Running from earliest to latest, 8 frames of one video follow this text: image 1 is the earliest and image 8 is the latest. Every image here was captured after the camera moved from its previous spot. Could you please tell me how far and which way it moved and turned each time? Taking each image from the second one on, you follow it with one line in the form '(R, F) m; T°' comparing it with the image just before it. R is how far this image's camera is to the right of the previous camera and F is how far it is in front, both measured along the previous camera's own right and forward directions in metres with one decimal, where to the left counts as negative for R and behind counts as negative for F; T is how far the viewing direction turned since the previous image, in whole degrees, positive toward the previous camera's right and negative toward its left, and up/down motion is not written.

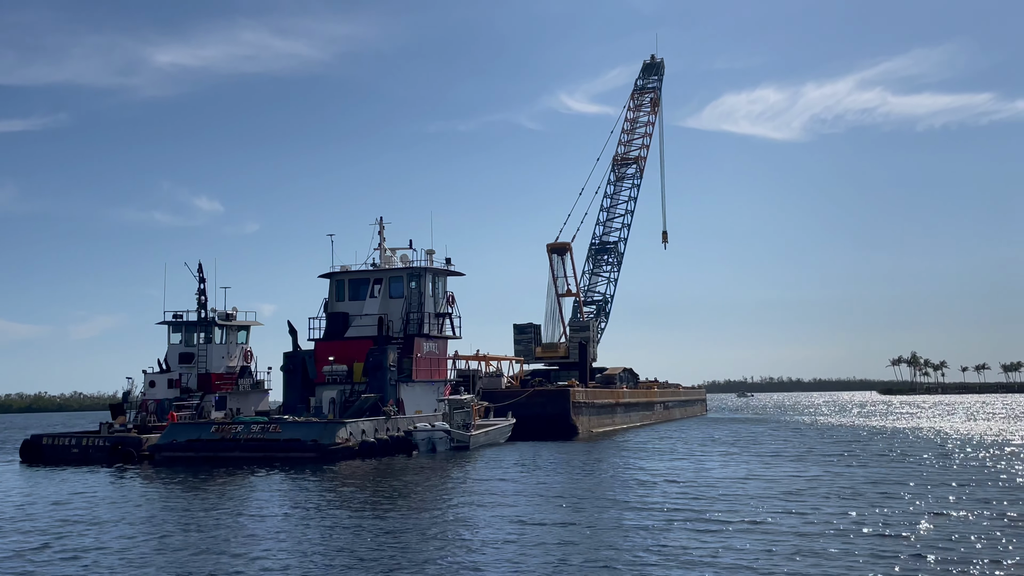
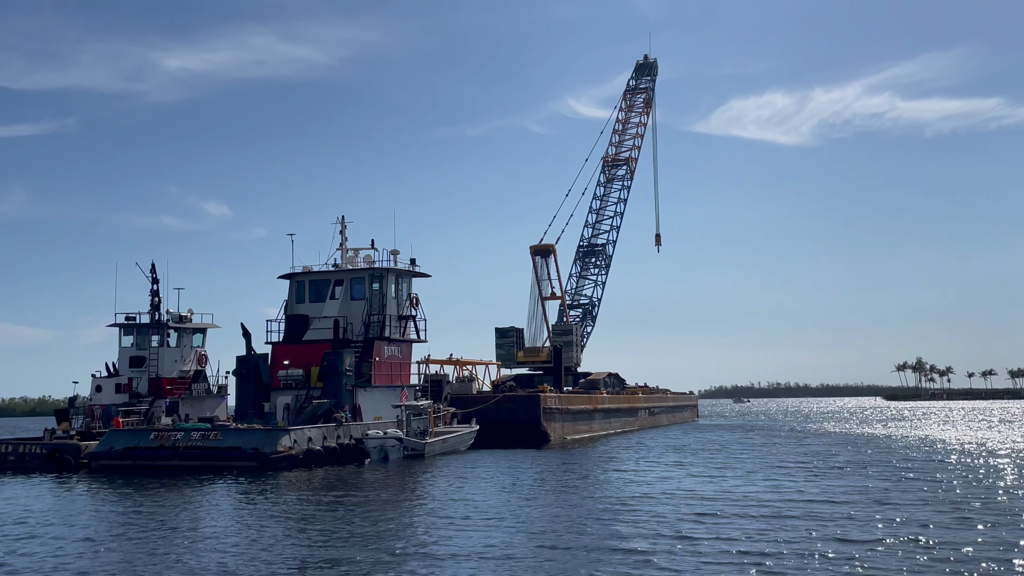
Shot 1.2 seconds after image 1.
(+1.3, +1.2) m; 0°
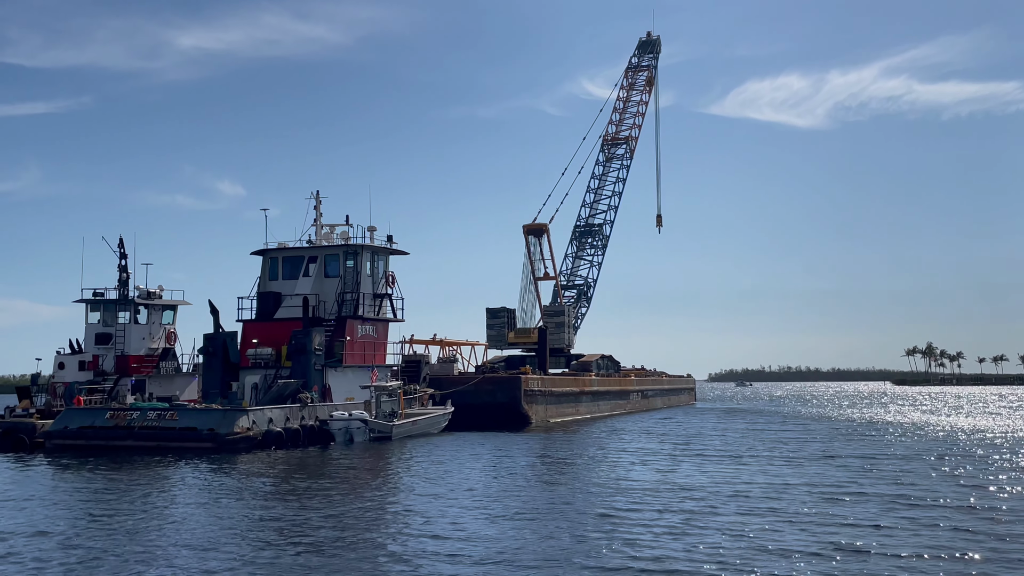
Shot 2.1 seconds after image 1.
(+1.0, +1.0) m; -1°
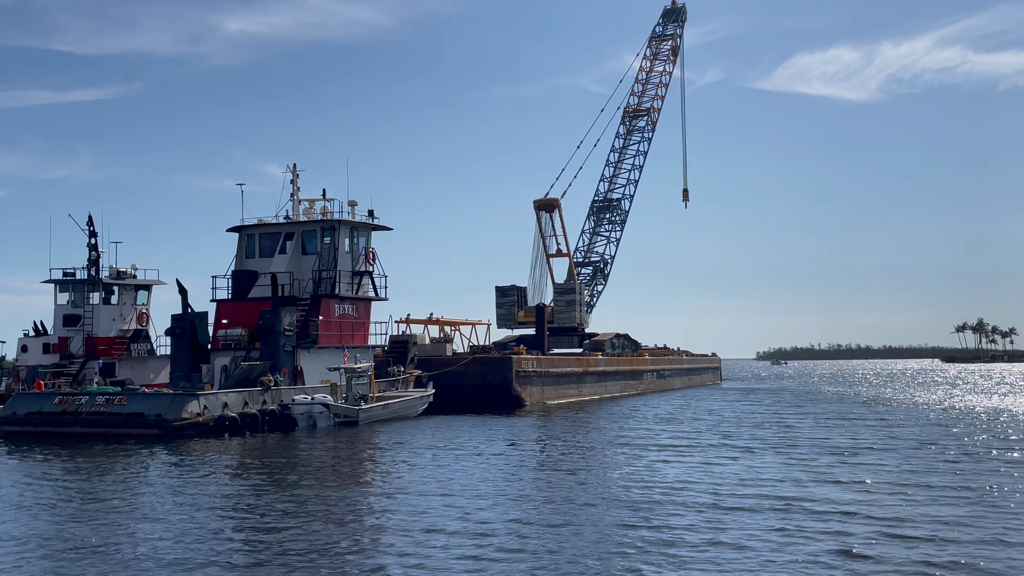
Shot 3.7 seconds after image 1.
(+1.8, +1.7) m; -3°
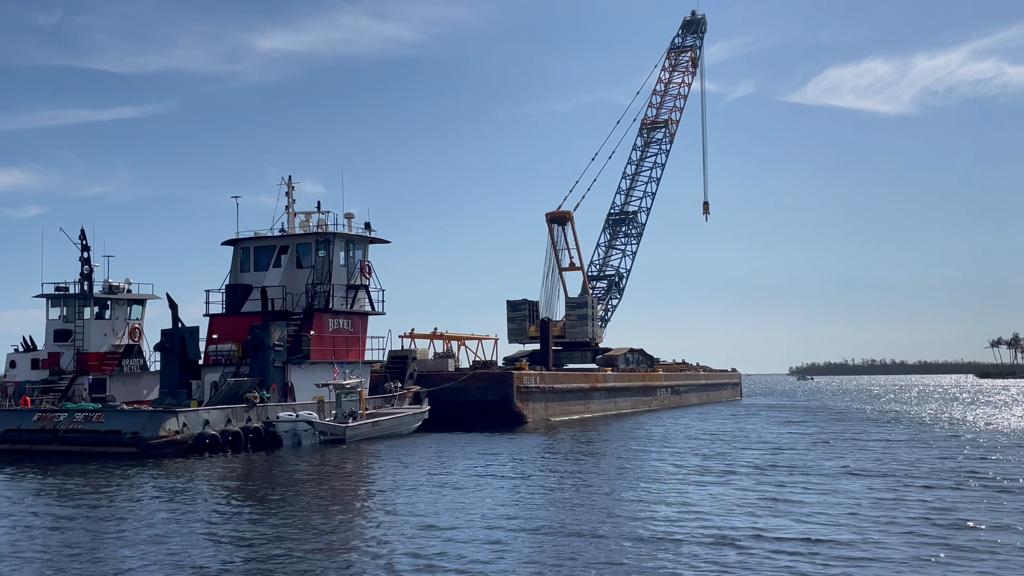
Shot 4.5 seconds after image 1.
(+0.9, +0.8) m; -2°
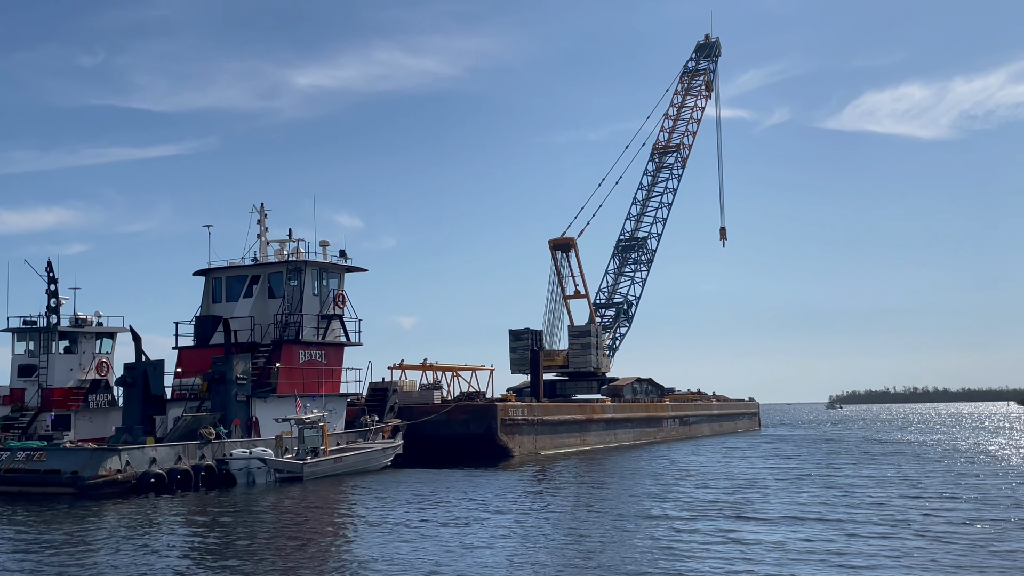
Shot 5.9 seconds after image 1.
(+1.6, +1.2) m; -2°
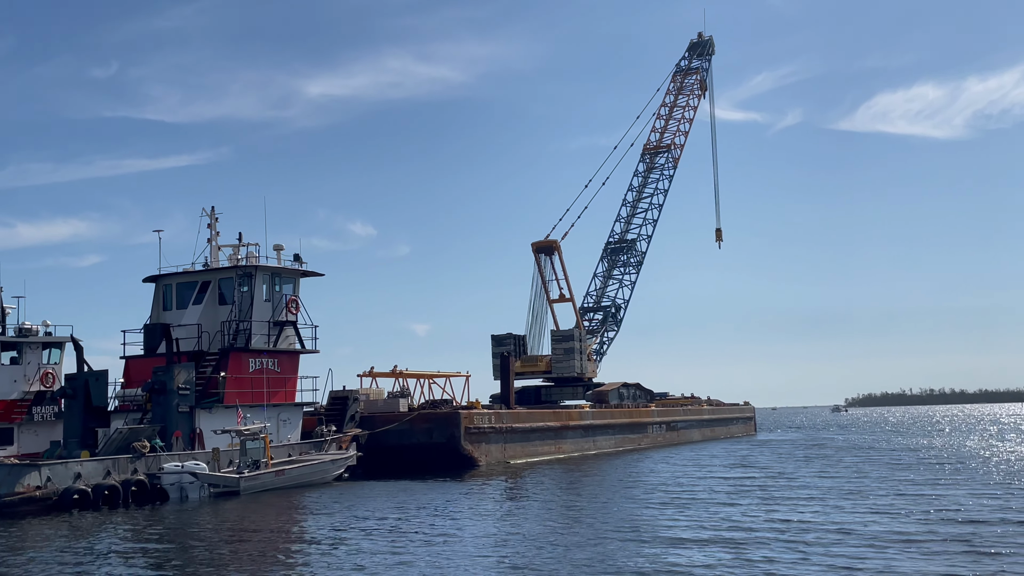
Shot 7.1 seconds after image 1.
(+1.5, +1.1) m; -1°
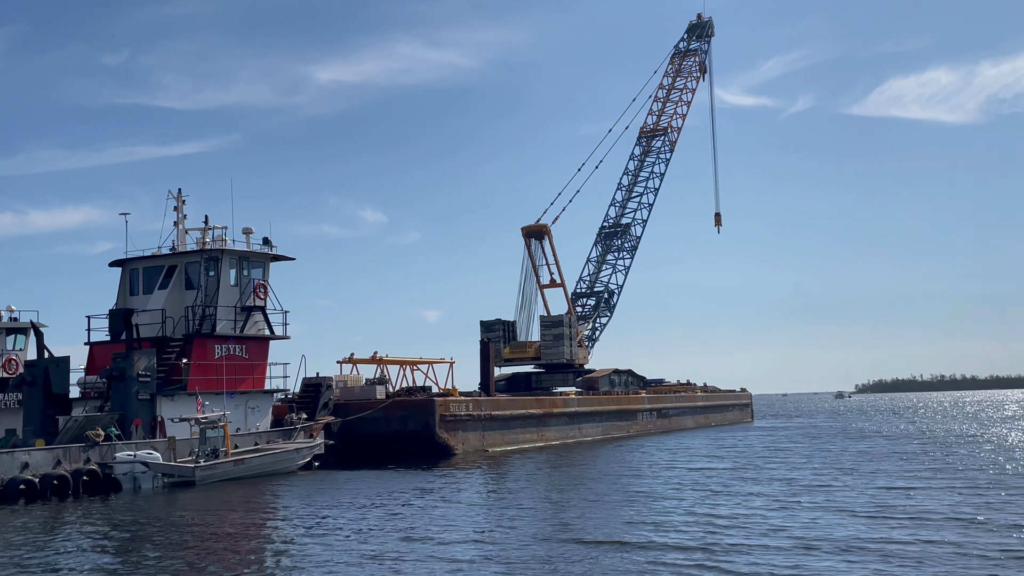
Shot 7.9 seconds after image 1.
(+0.9, +0.8) m; -1°
